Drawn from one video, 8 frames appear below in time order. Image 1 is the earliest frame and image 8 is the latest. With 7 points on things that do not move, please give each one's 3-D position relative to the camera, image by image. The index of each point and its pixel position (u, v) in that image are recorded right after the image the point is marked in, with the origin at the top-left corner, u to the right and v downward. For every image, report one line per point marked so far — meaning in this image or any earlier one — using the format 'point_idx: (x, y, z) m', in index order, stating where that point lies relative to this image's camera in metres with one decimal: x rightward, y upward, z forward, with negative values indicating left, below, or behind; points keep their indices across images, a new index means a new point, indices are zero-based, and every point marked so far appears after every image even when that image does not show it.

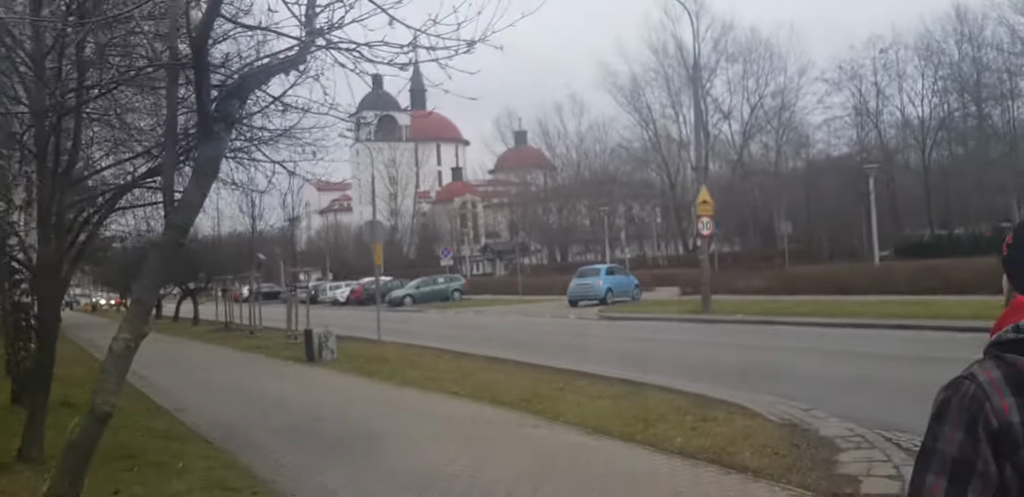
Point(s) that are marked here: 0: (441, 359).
0: (-1.3, -1.9, +16.1) m
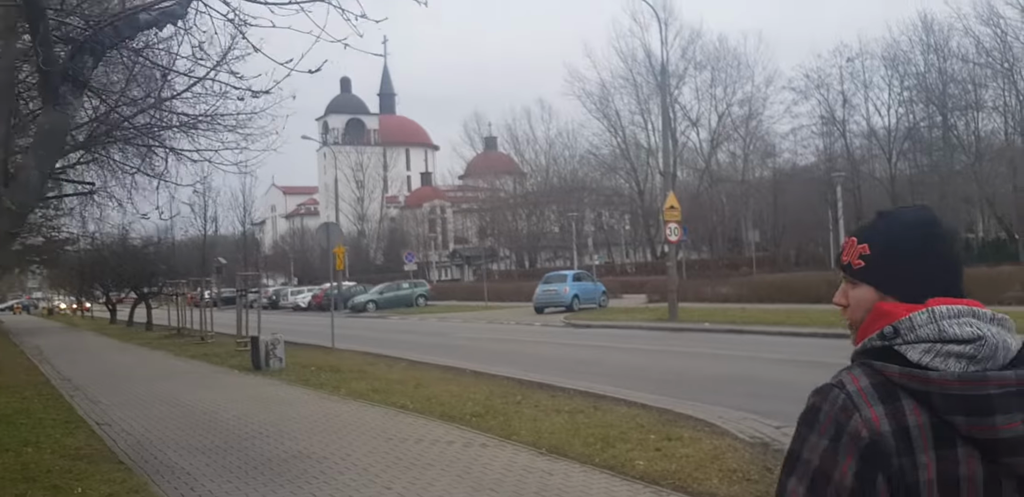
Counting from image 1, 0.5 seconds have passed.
0: (-2.0, -2.0, +15.3) m
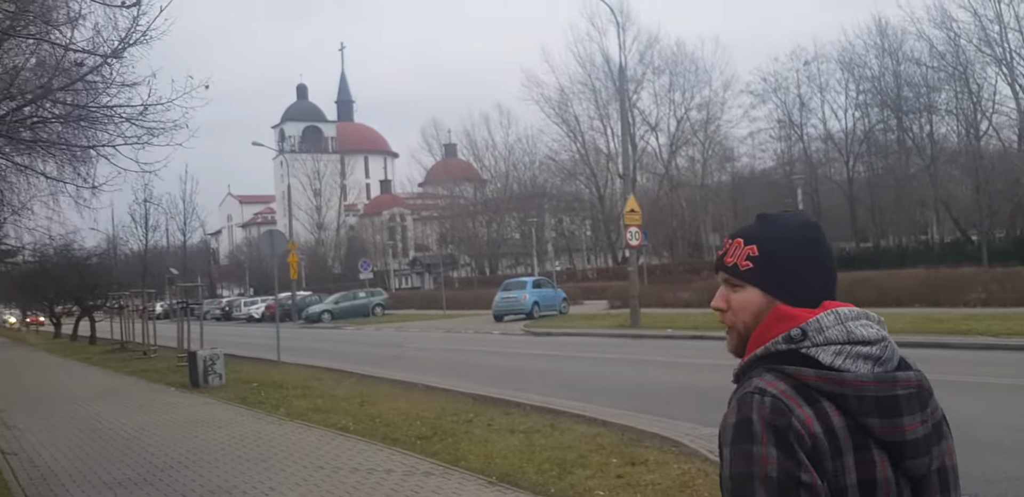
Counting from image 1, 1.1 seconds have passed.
0: (-2.7, -2.1, +14.4) m
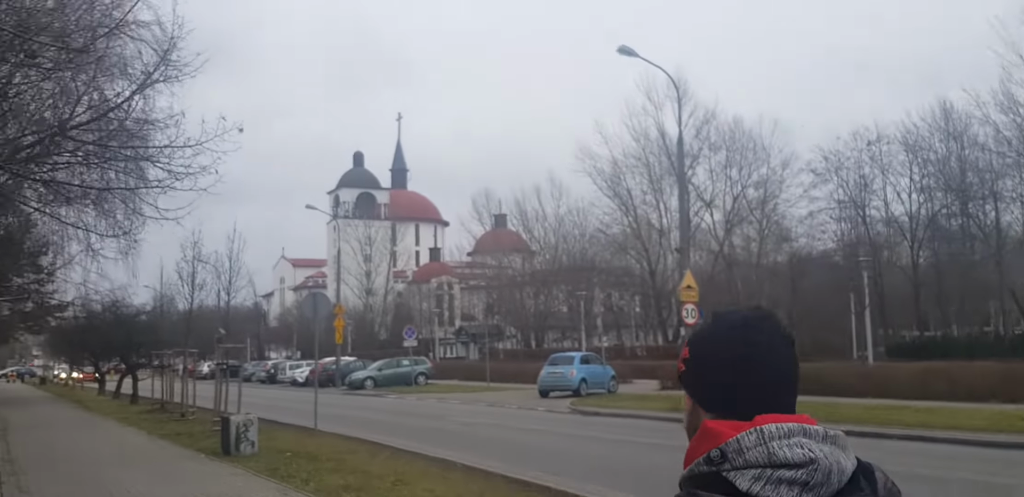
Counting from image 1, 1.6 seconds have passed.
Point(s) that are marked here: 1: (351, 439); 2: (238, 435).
0: (-2.0, -3.1, +13.5) m
1: (-2.9, -3.4, +16.4) m
2: (-4.4, -3.0, +14.8) m
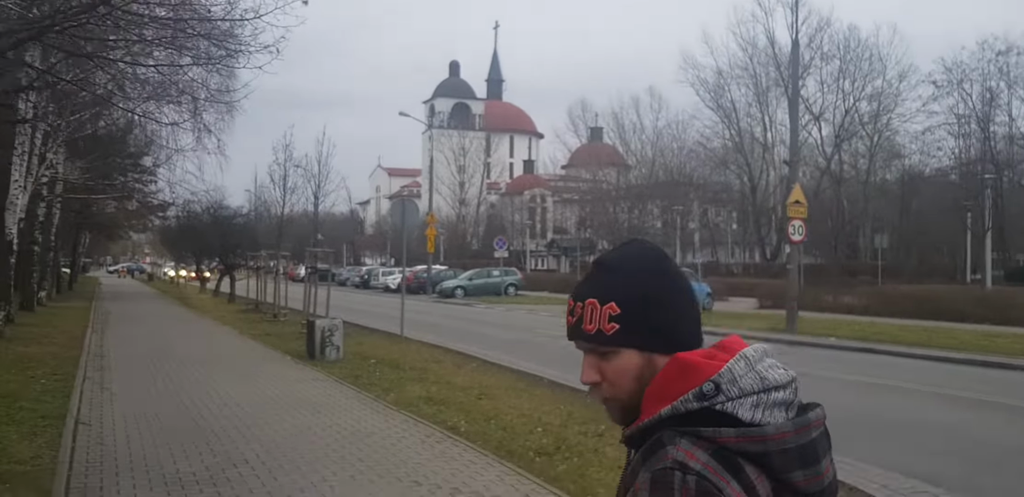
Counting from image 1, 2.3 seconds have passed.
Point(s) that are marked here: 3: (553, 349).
0: (-0.7, -1.7, +13.0) m
1: (-1.3, -1.7, +16.0) m
2: (-3.0, -1.4, +14.5) m
3: (+0.8, -1.9, +17.7) m
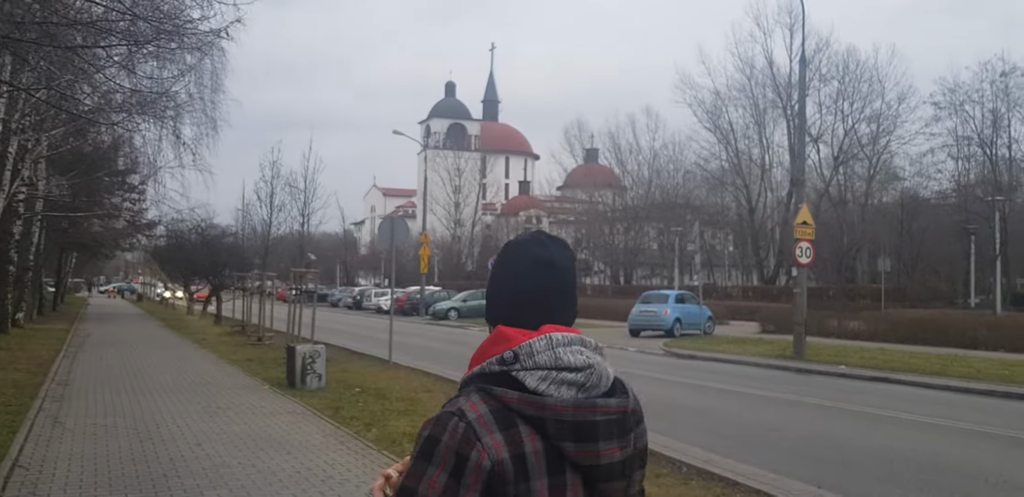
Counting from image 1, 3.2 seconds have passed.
0: (-0.8, -2.0, +12.1) m
1: (-1.4, -2.1, +15.1) m
2: (-3.1, -1.8, +13.6) m
3: (+0.7, -2.3, +16.7) m
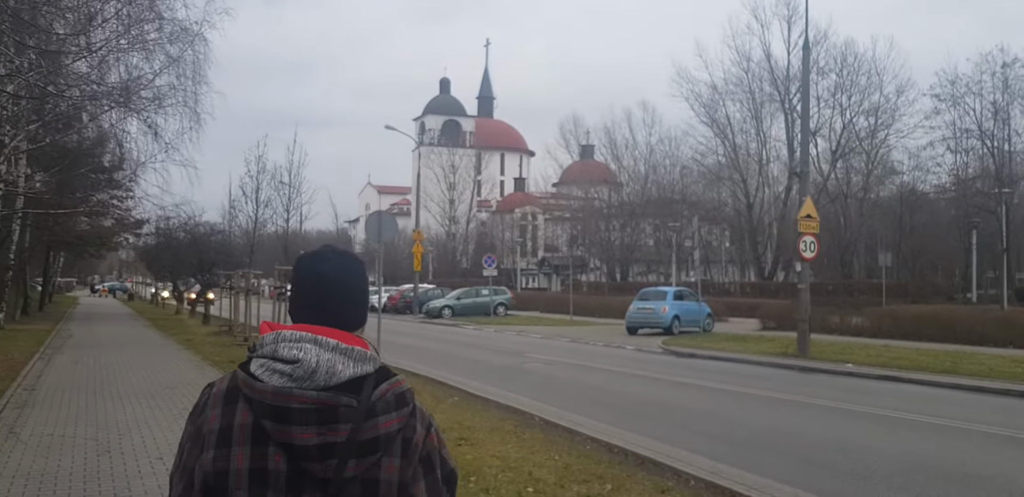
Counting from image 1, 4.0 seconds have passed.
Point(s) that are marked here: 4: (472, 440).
0: (-0.9, -1.9, +11.4) m
1: (-1.5, -2.0, +14.4) m
2: (-3.2, -1.7, +12.9) m
3: (+0.6, -2.2, +16.1) m
4: (-0.4, -1.8, +8.9) m
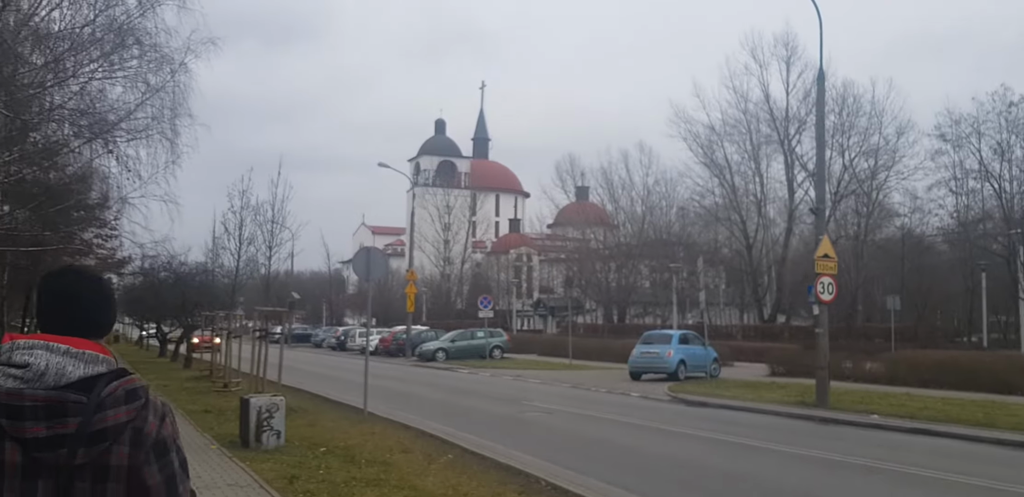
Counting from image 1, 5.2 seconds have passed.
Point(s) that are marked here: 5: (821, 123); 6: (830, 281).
0: (-0.9, -2.4, +10.1) m
1: (-1.5, -2.6, +13.1) m
2: (-3.2, -2.2, +11.6) m
3: (+0.6, -2.9, +14.7) m
4: (-0.4, -2.2, +7.6) m
5: (+6.6, +2.7, +19.8) m
6: (+6.1, -0.6, +17.6) m
